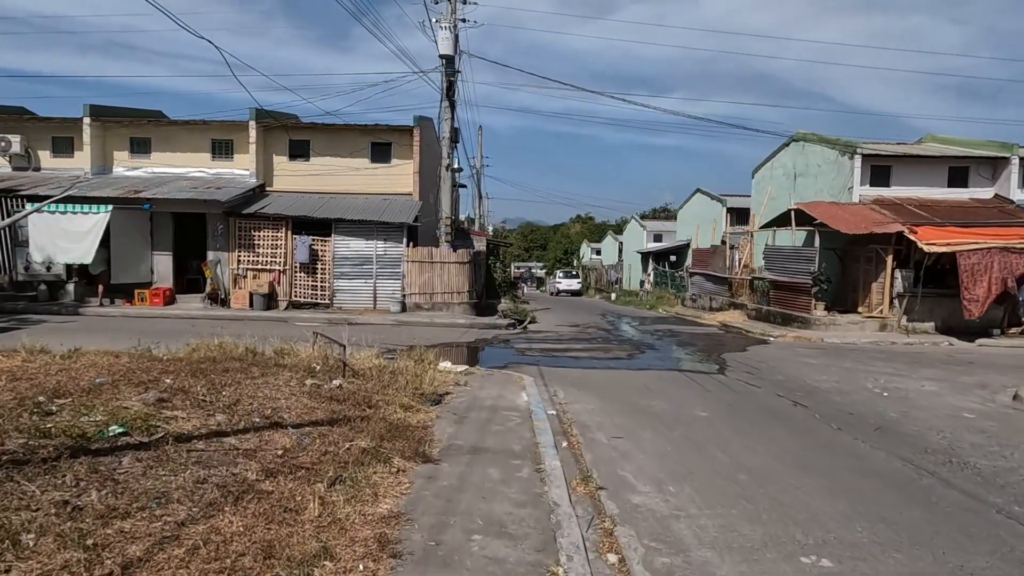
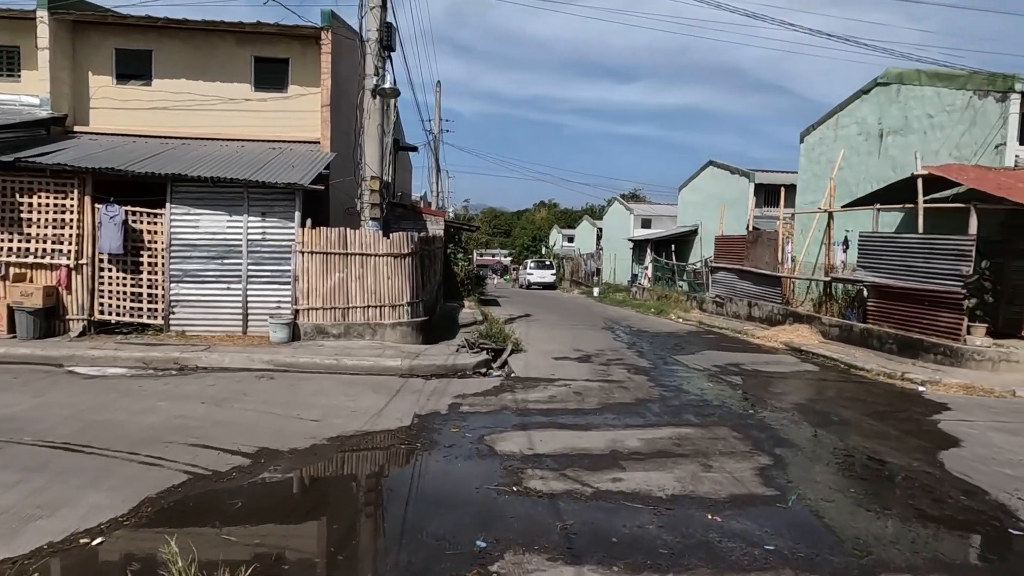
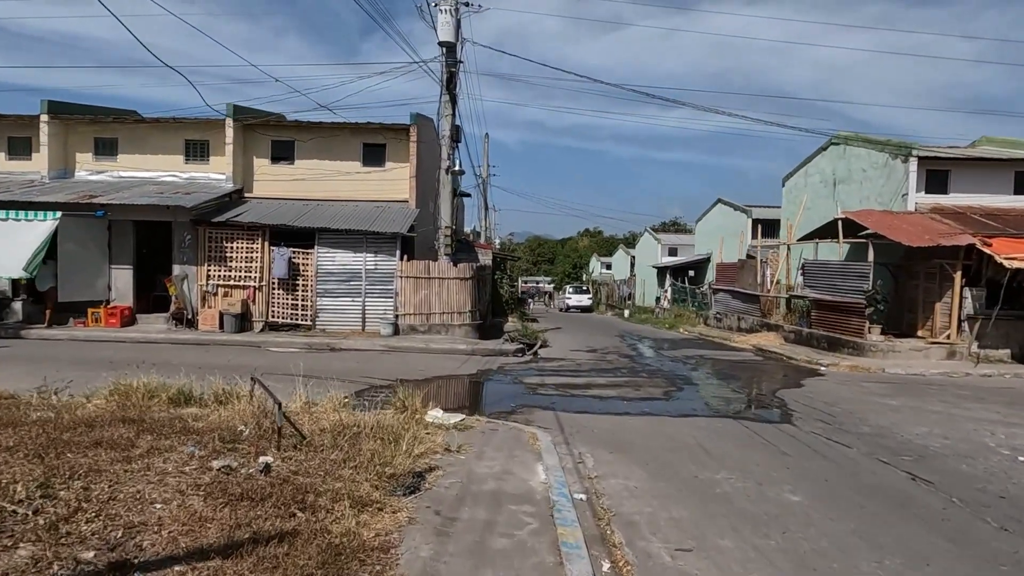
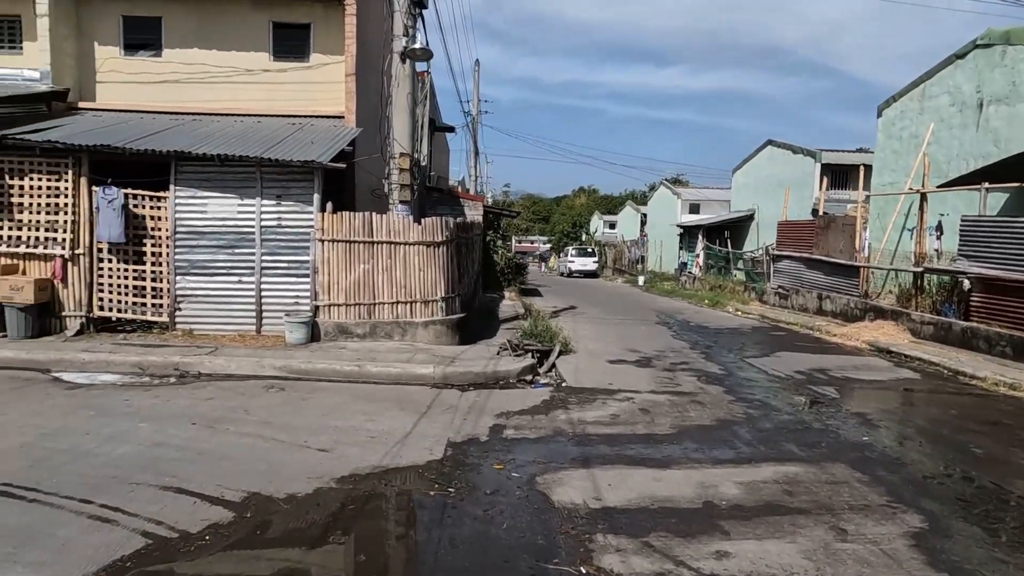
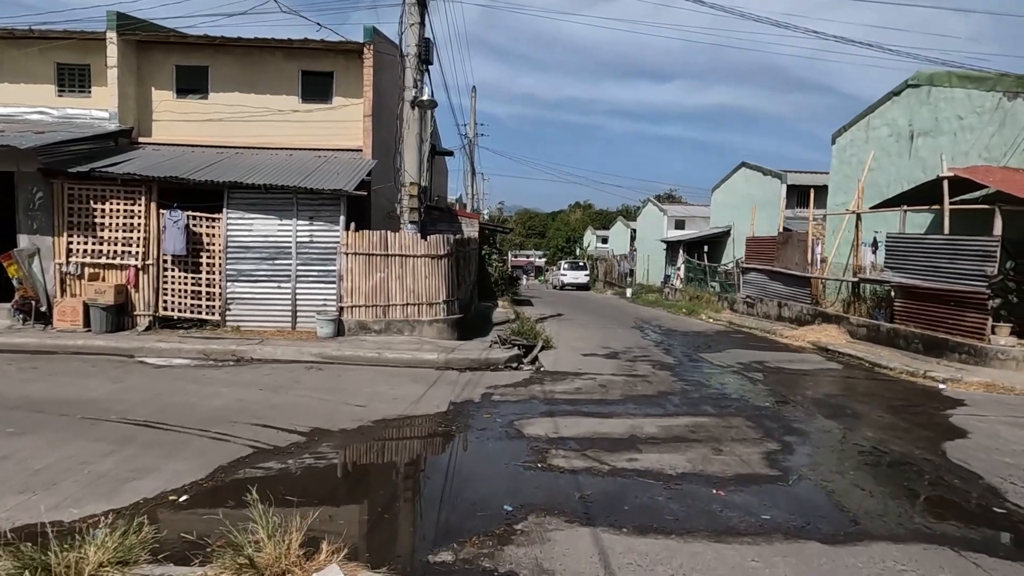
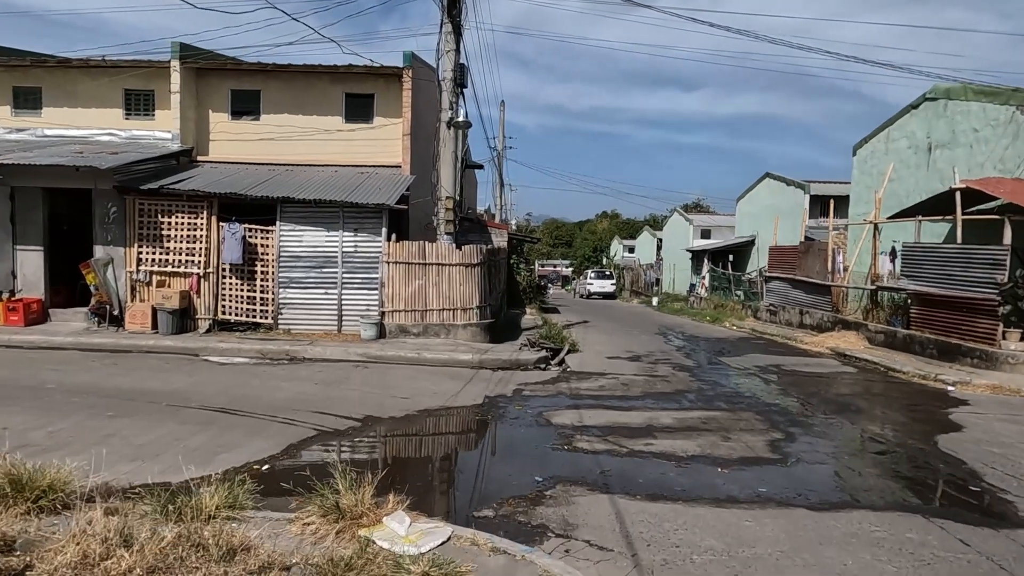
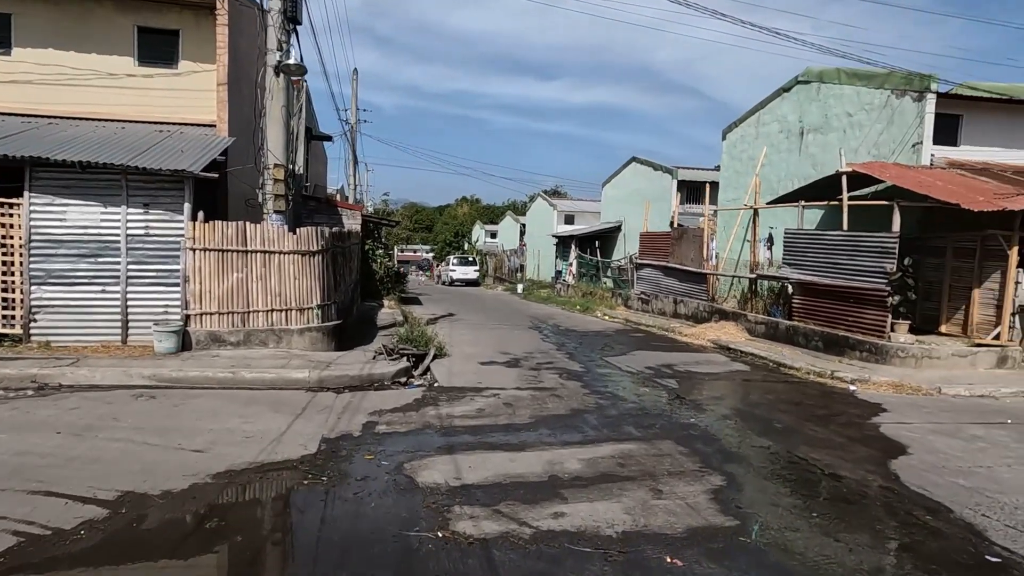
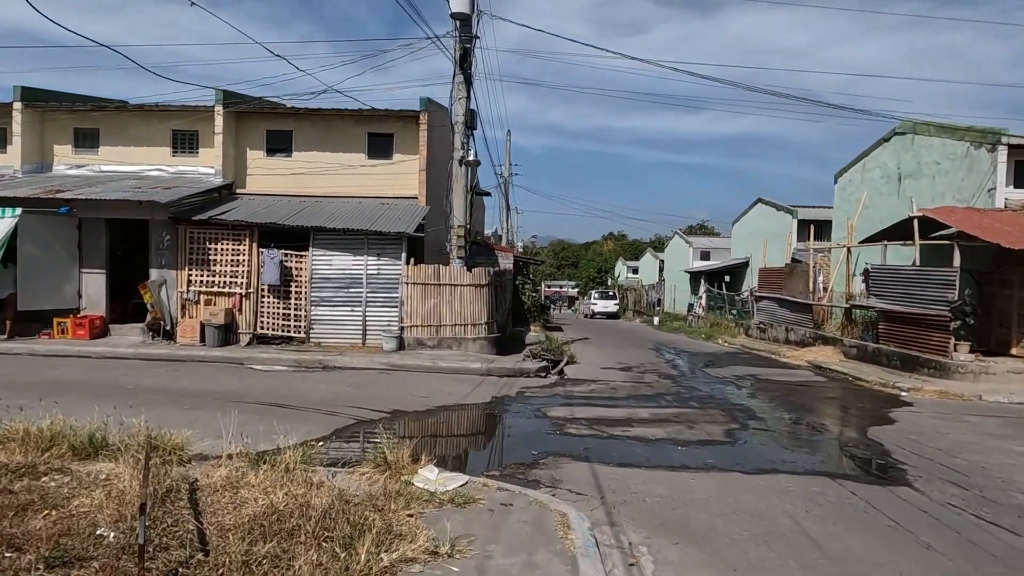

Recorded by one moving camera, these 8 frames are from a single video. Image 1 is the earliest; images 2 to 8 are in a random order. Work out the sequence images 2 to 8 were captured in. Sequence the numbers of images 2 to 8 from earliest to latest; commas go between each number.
3, 8, 6, 5, 2, 7, 4
